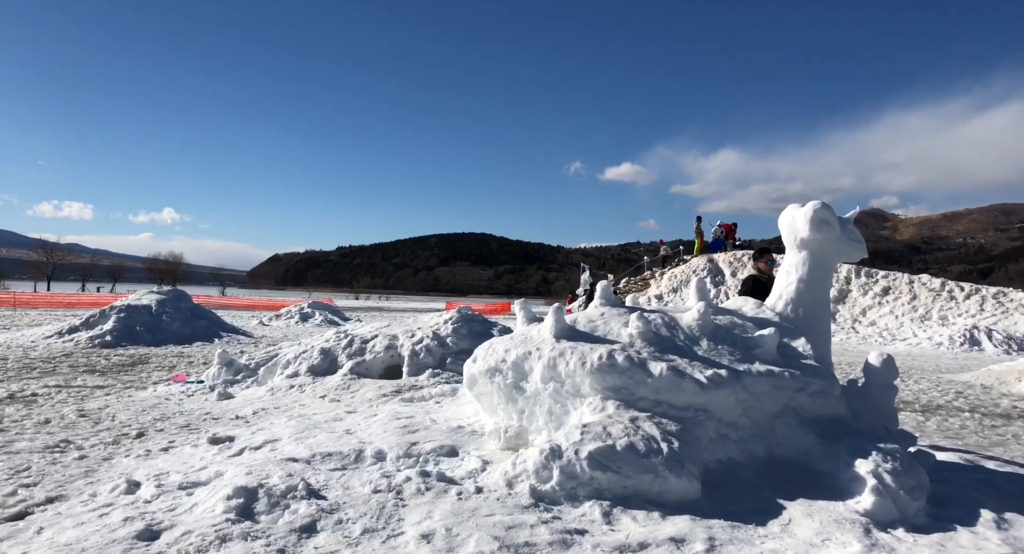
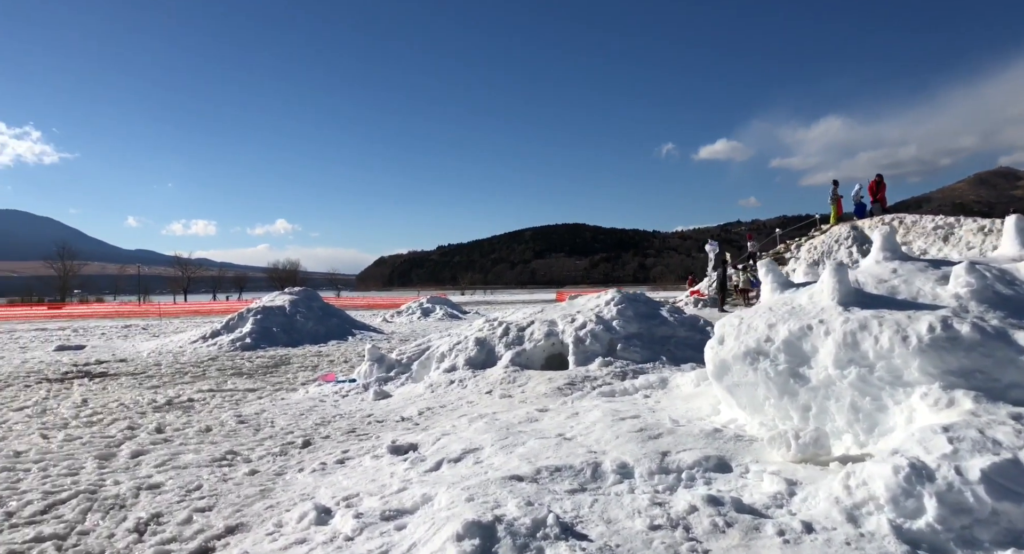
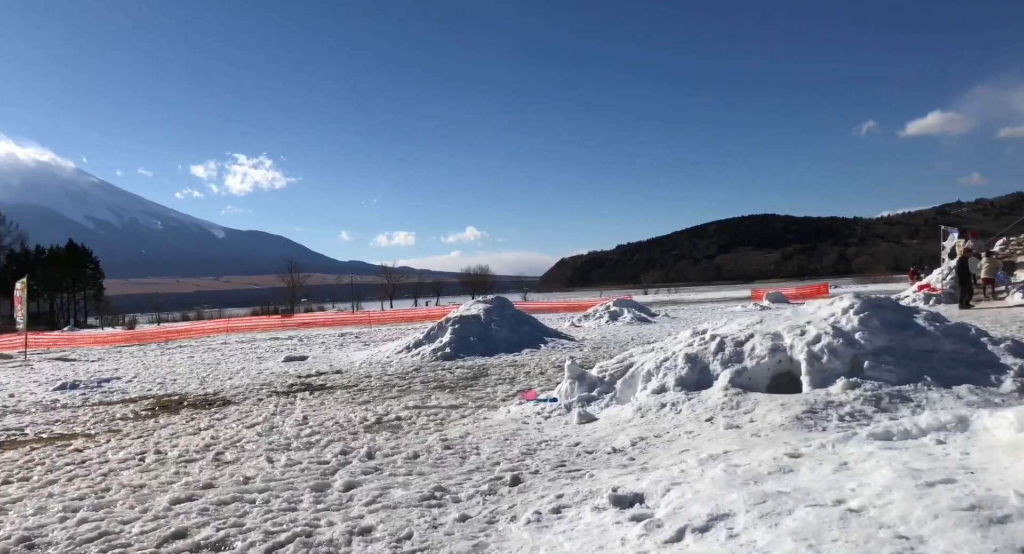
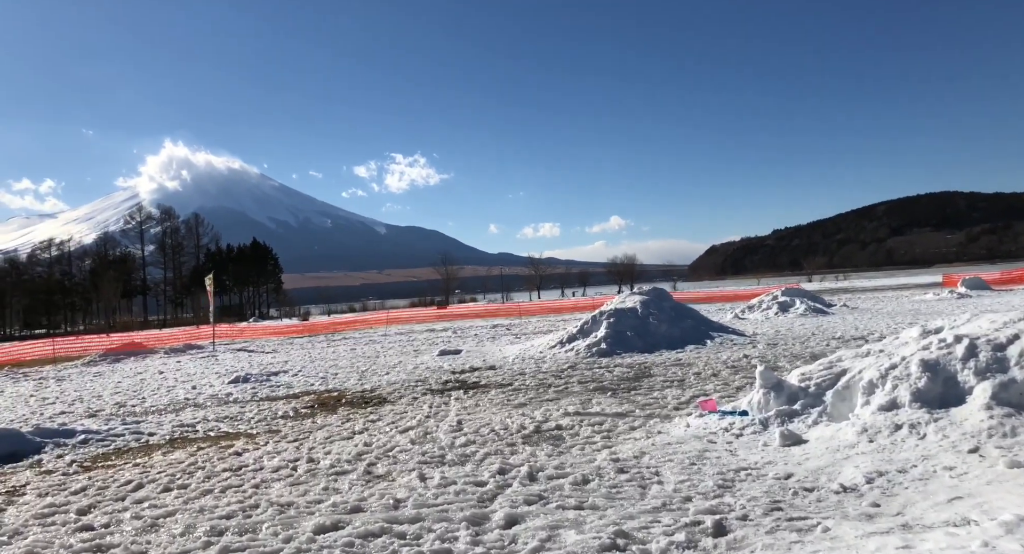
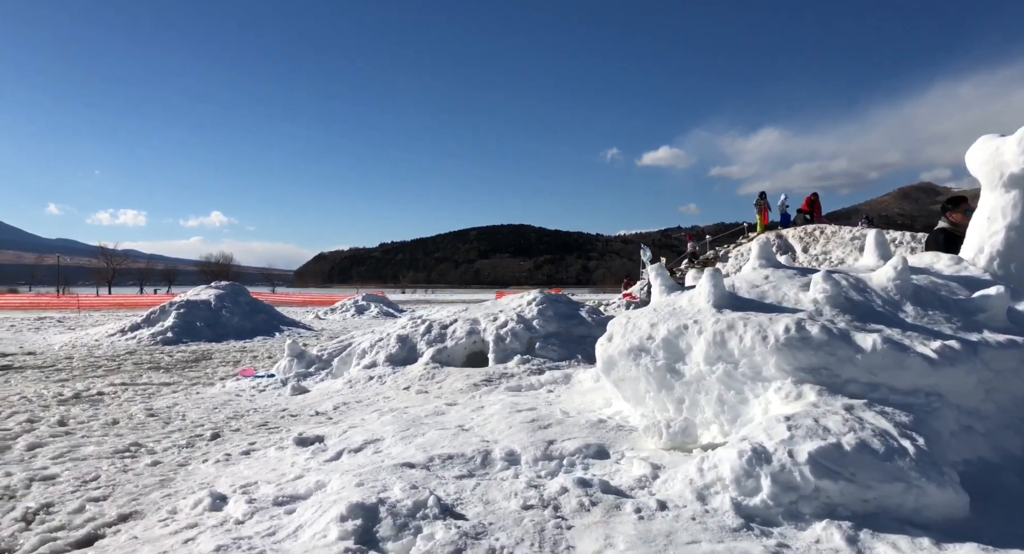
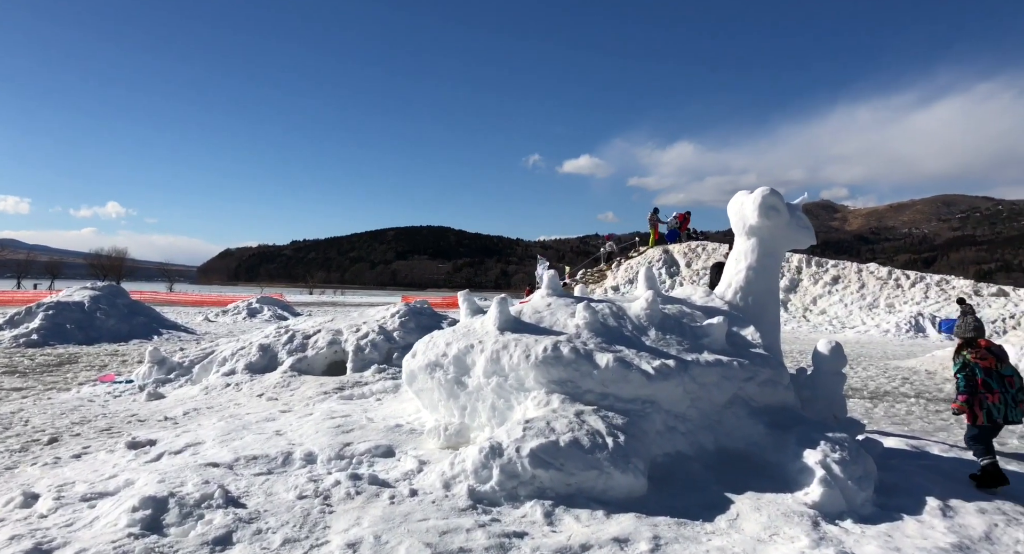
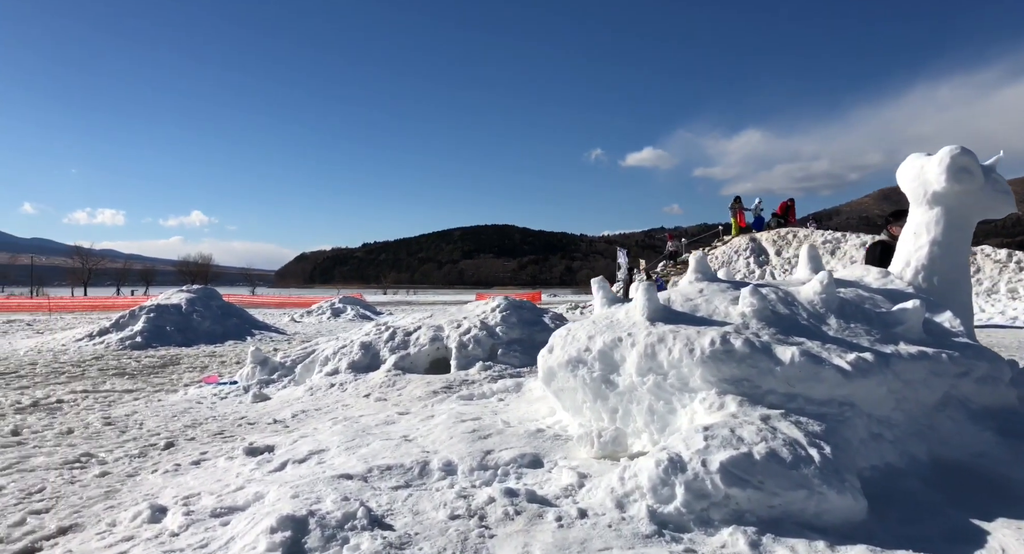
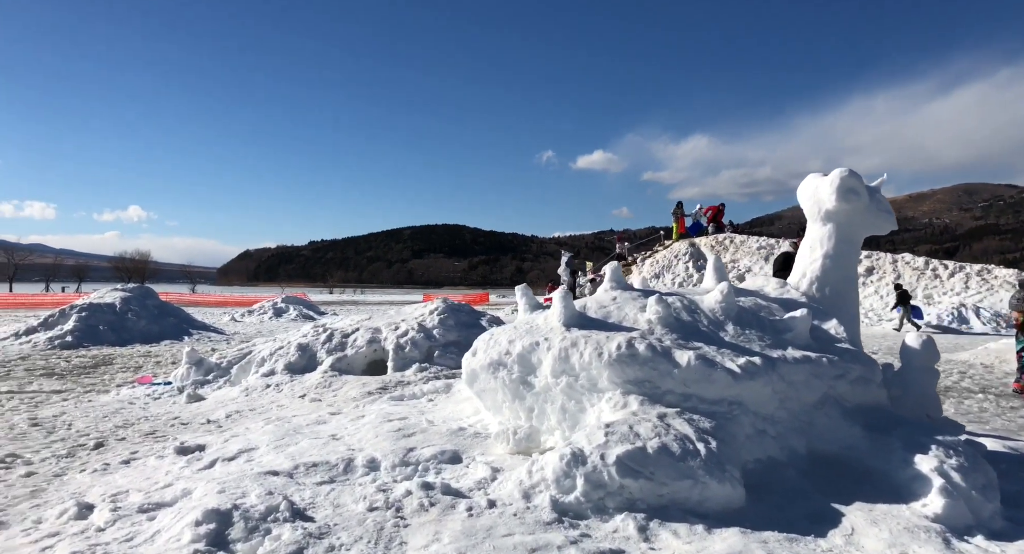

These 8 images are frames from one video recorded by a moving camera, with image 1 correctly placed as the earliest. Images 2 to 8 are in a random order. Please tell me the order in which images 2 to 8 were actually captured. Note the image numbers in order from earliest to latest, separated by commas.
6, 8, 7, 5, 2, 3, 4
